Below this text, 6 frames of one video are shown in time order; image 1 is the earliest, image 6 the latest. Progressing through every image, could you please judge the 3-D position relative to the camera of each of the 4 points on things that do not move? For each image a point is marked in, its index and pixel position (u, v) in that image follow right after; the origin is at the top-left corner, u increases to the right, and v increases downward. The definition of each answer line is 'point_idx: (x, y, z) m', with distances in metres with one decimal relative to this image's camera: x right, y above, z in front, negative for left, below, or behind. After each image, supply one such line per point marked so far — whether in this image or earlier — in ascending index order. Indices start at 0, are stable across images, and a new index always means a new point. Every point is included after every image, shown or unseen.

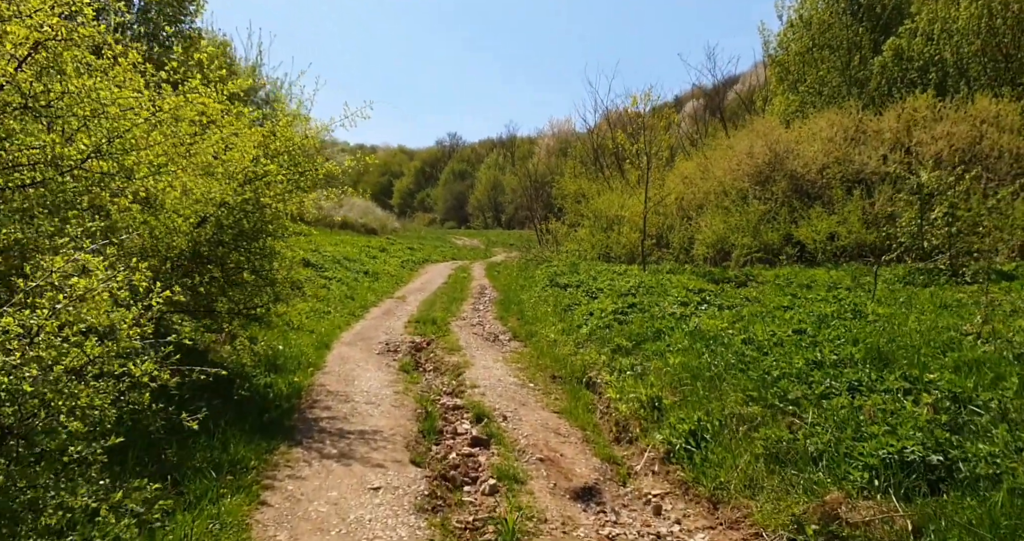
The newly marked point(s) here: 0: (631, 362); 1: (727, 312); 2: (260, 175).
0: (+2.2, -1.6, +12.4) m
1: (+4.5, -0.9, +14.5) m
2: (-4.2, +1.6, +11.4) m
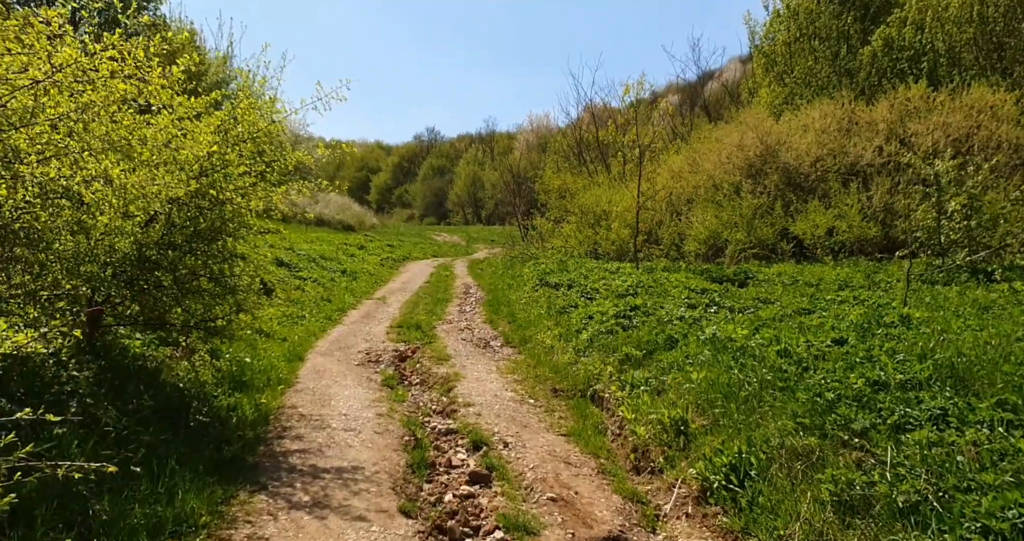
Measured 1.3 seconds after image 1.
0: (+2.1, -1.7, +11.1) m
1: (+4.4, -0.9, +13.2) m
2: (-4.2, +1.5, +9.9) m
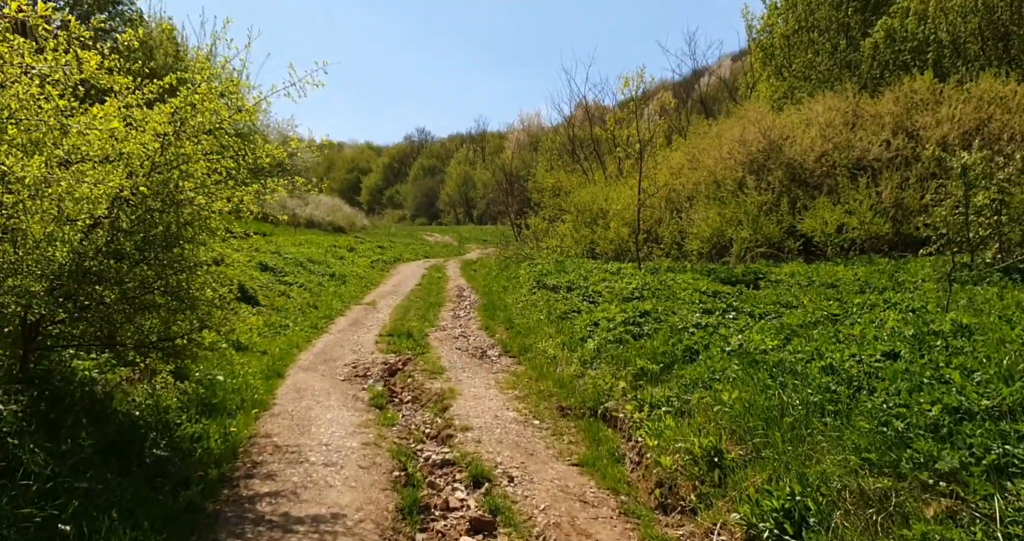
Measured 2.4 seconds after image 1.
0: (+2.2, -1.7, +9.8) m
1: (+4.4, -0.9, +11.9) m
2: (-4.2, +1.4, +8.6) m
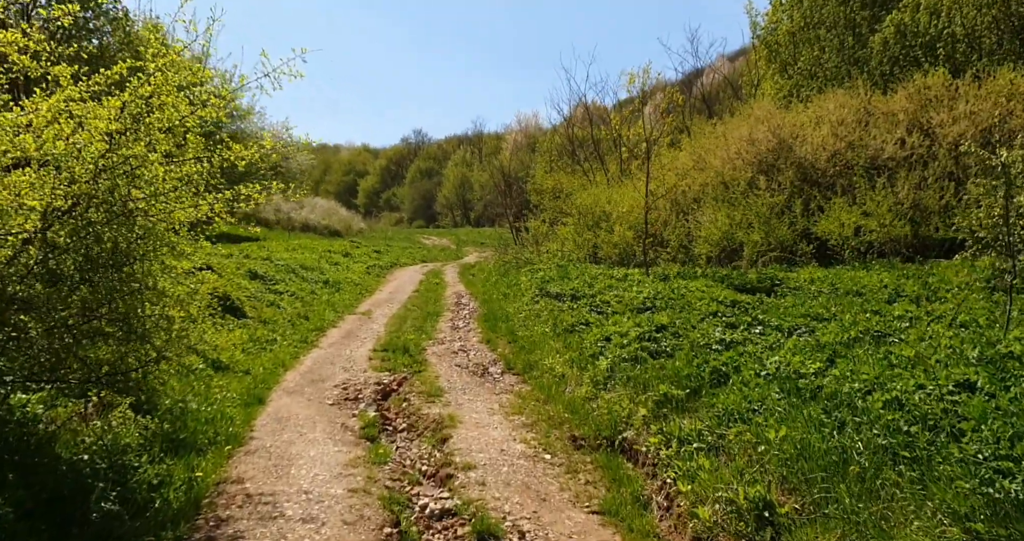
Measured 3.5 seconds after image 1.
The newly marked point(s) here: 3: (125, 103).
0: (+2.3, -1.9, +8.6) m
1: (+4.5, -1.1, +10.7) m
2: (-4.1, +1.1, +7.3) m
3: (-4.3, +1.9, +7.7) m
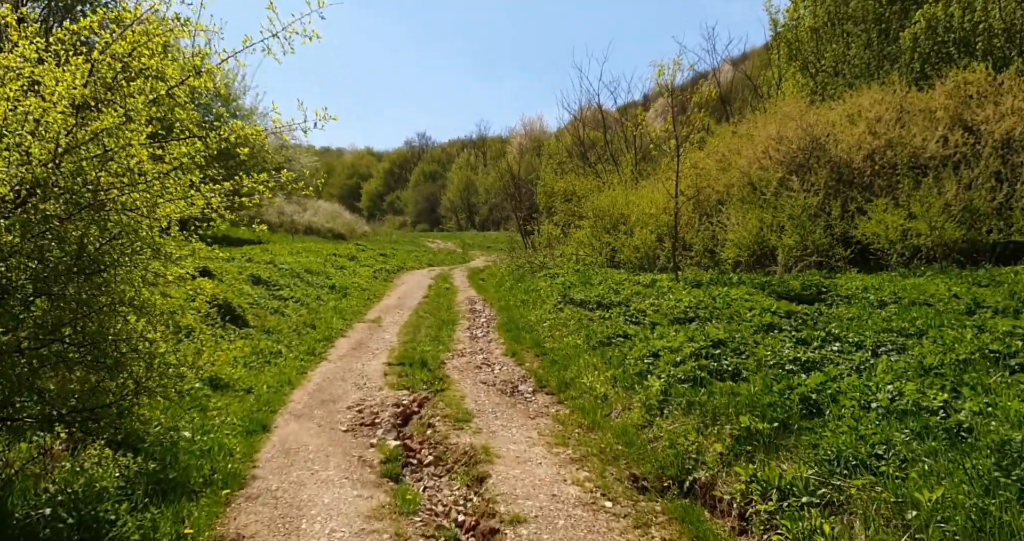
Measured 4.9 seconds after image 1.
0: (+2.9, -2.0, +7.0) m
1: (+5.1, -1.2, +9.1) m
2: (-3.5, +1.1, +5.8) m
3: (-3.7, +1.8, +6.1) m
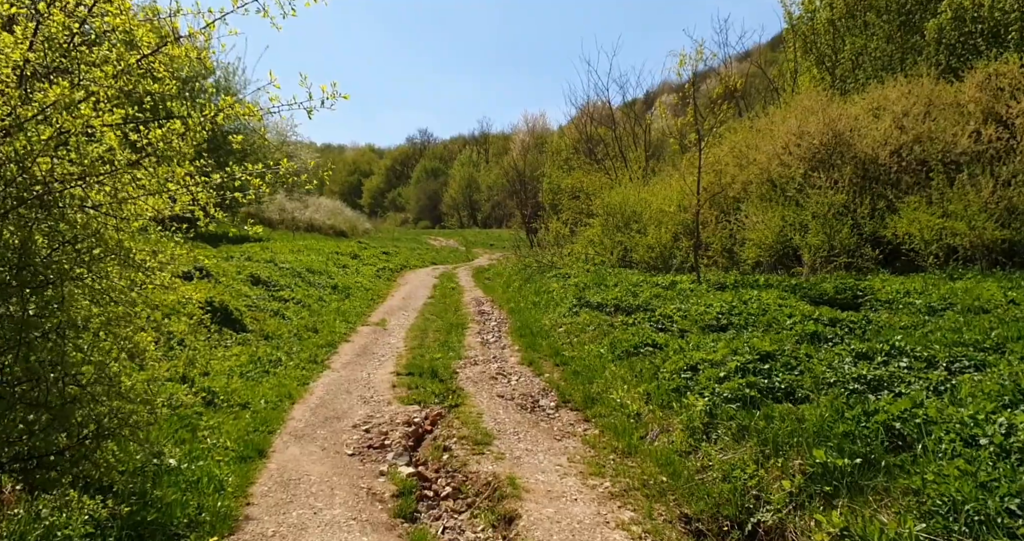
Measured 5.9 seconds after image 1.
0: (+3.3, -2.1, +5.8) m
1: (+5.5, -1.3, +7.9) m
2: (-3.1, +1.0, +4.6) m
3: (-3.3, +1.7, +4.9) m
